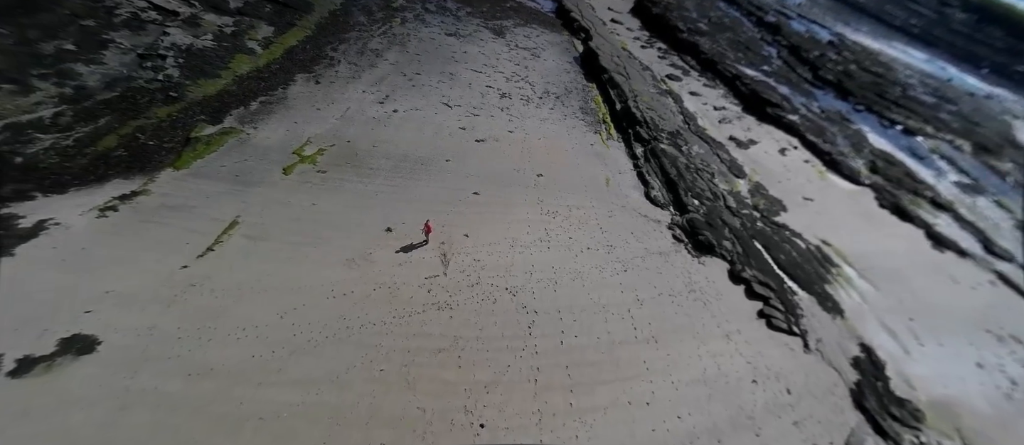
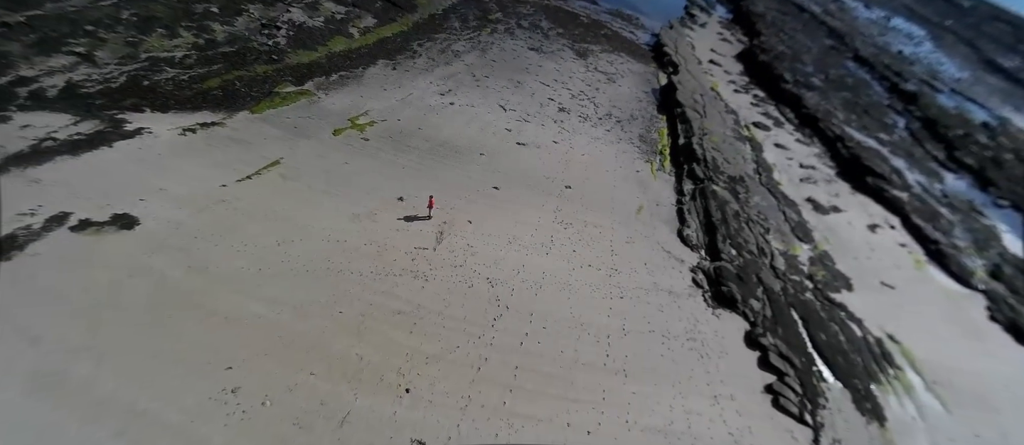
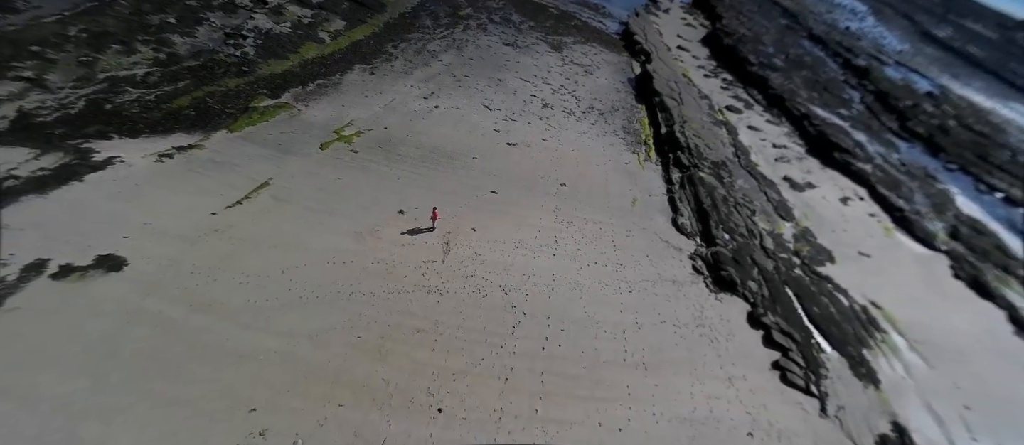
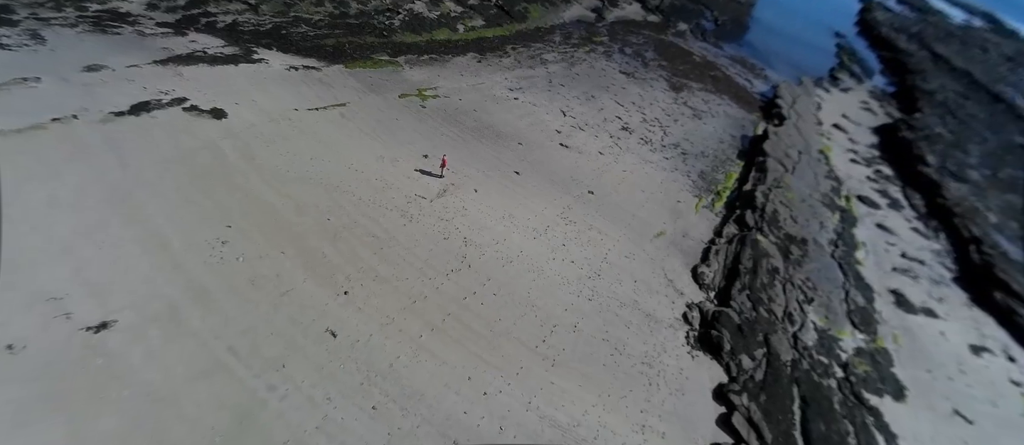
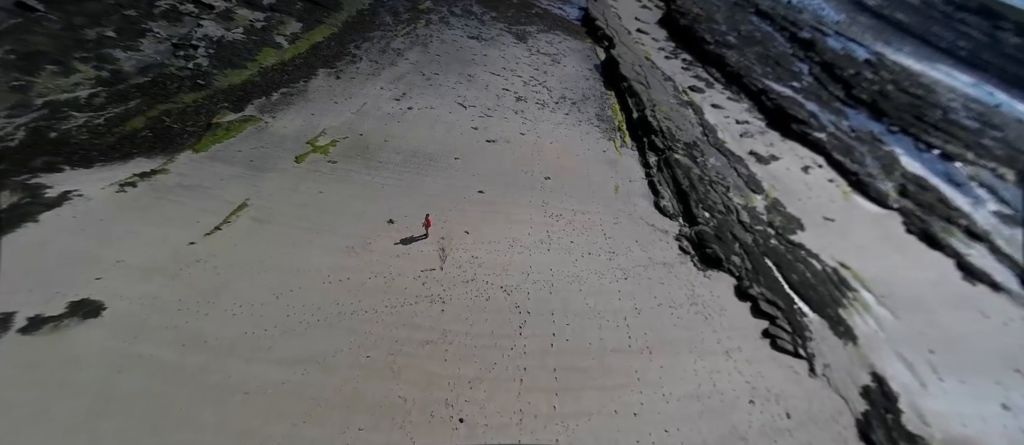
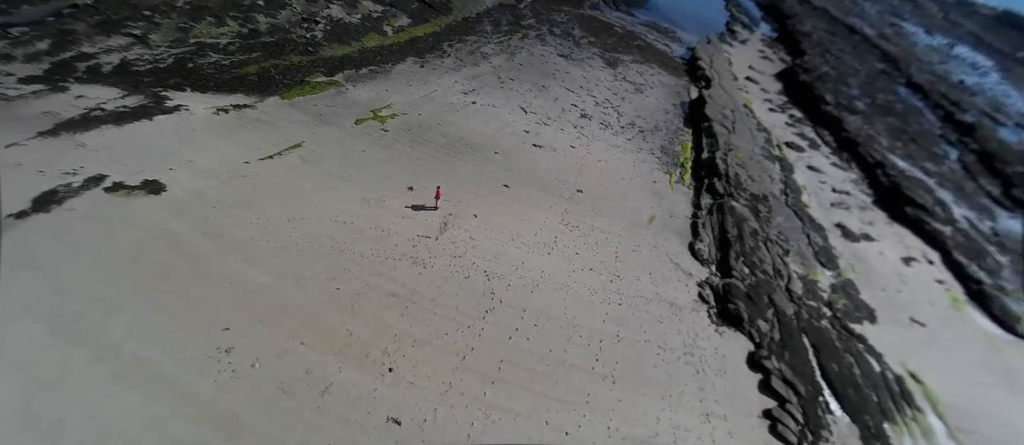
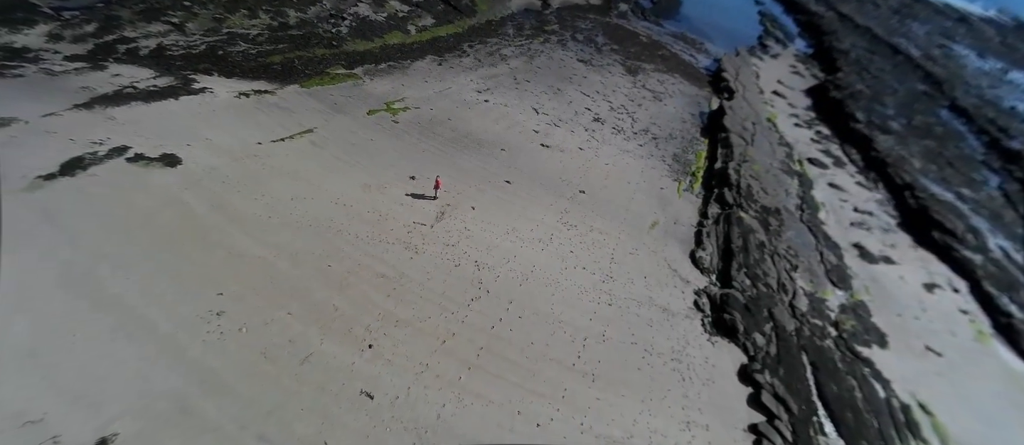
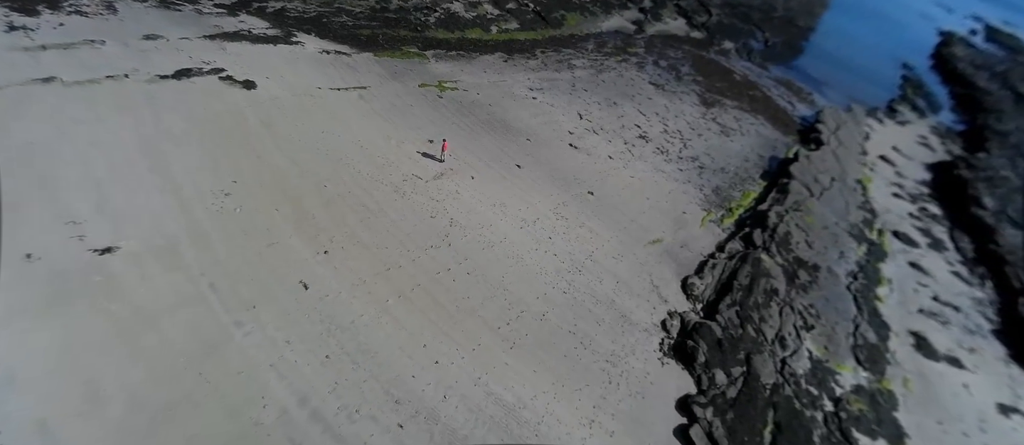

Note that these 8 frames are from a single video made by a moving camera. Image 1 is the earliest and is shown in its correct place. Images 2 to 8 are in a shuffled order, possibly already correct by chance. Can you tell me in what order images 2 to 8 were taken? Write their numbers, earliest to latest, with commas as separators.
5, 3, 2, 6, 7, 4, 8
